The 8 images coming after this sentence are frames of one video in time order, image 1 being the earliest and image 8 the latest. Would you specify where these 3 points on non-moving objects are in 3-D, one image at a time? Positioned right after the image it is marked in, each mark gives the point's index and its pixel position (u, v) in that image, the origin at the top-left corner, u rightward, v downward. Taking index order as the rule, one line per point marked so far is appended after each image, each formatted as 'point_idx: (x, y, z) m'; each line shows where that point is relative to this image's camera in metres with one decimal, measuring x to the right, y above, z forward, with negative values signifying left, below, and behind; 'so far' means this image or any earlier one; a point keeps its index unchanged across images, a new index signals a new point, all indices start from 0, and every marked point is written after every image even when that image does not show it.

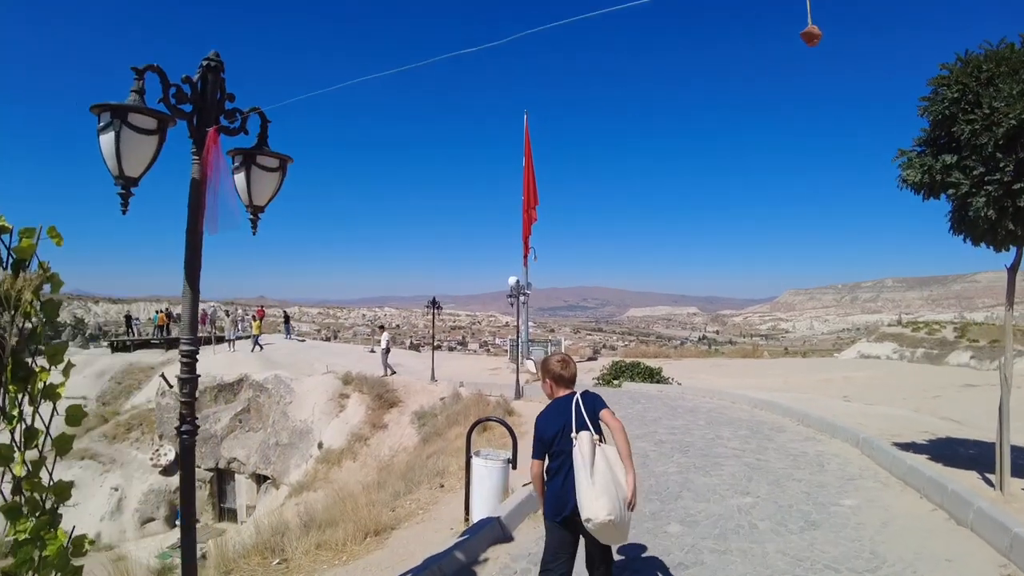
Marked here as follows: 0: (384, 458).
0: (-3.5, -4.7, +17.1) m
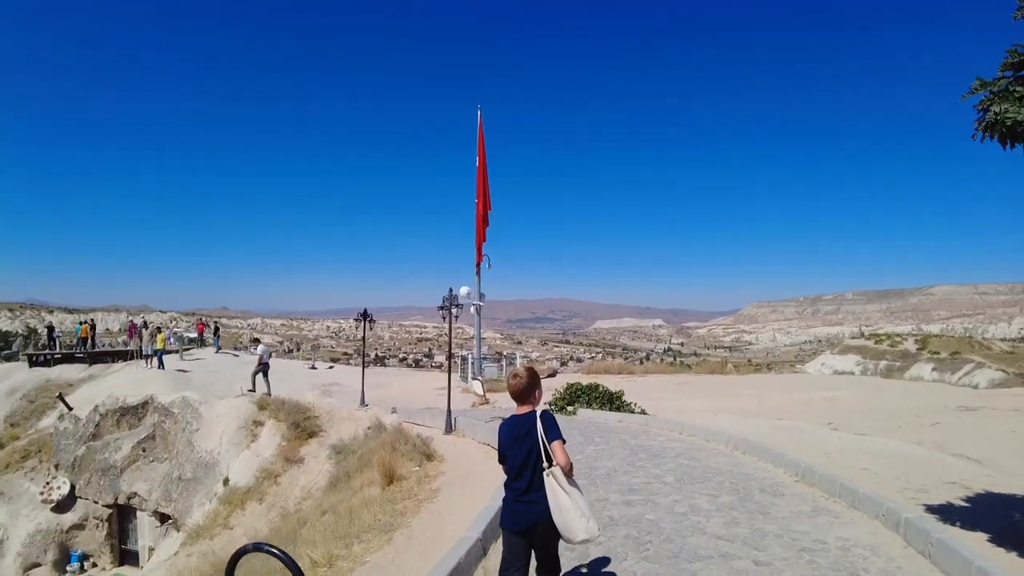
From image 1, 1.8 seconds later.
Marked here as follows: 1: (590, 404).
0: (-5.0, -4.9, +14.2) m
1: (+1.8, -2.9, +14.8) m
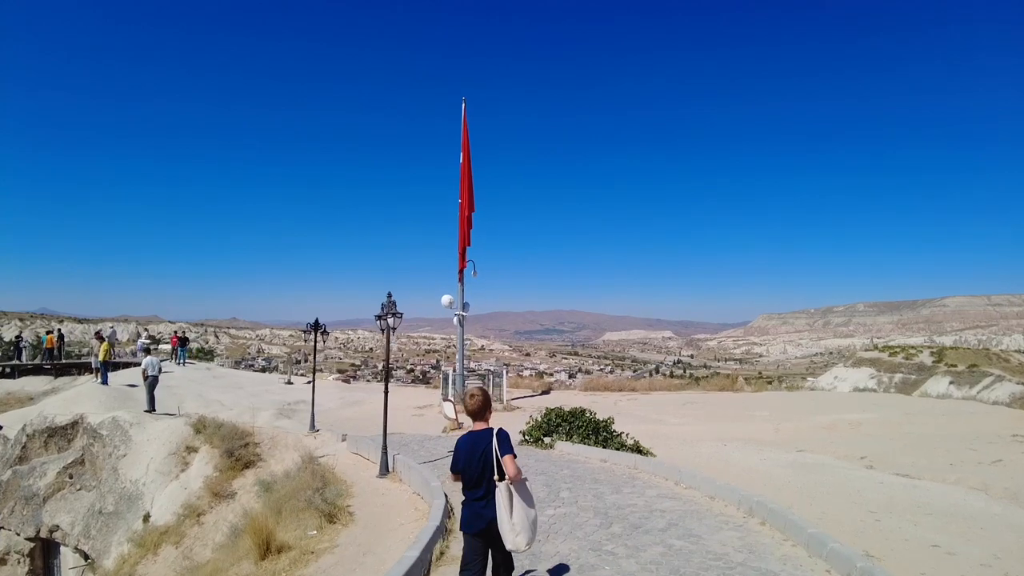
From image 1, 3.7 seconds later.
0: (-5.8, -4.9, +11.7) m
1: (+1.1, -2.9, +12.2) m
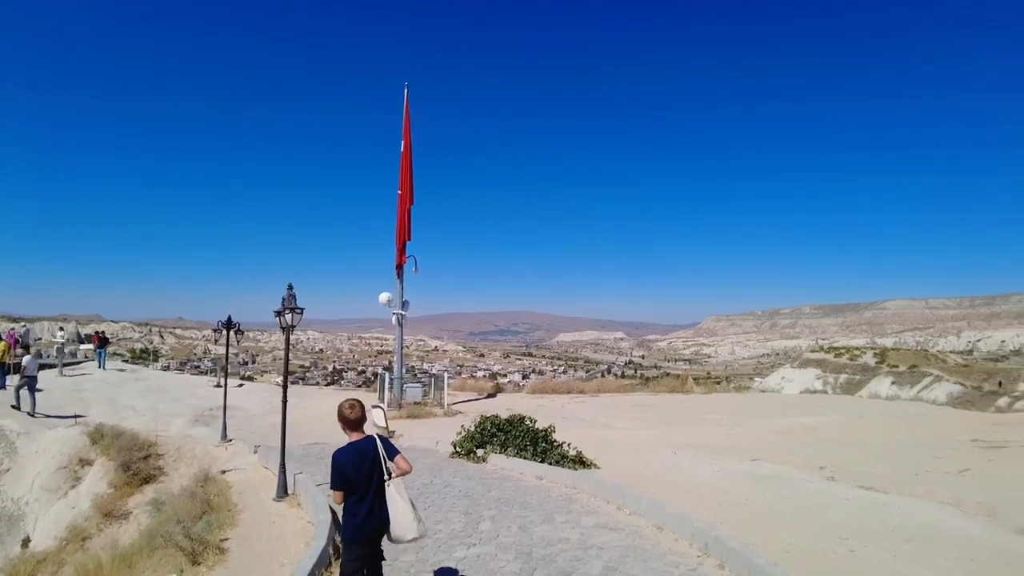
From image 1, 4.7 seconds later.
0: (-6.9, -4.8, +10.0) m
1: (-0.1, -2.8, +11.0) m
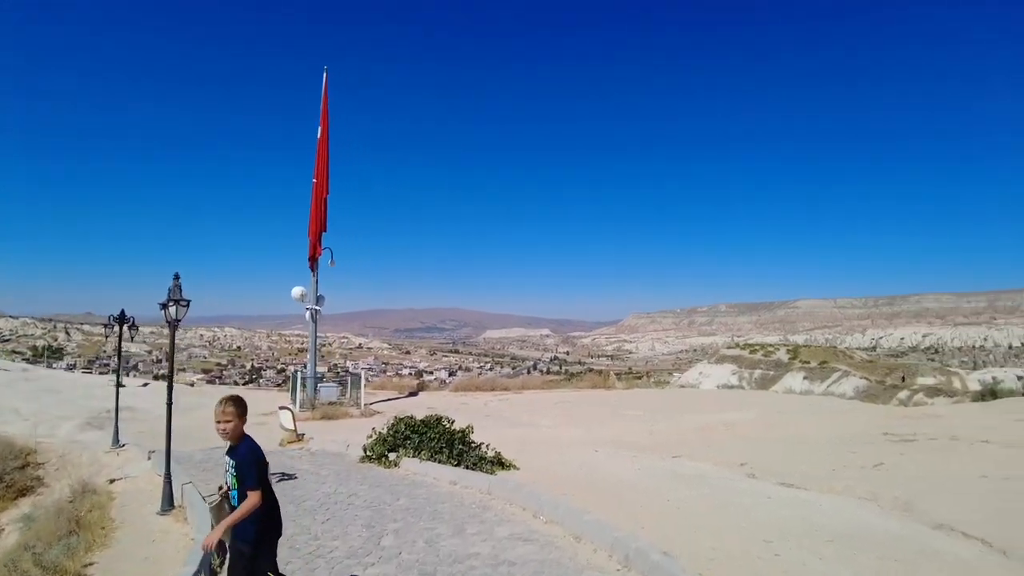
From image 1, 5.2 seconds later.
0: (-8.2, -4.6, +8.5) m
1: (-1.5, -2.7, +10.2) m
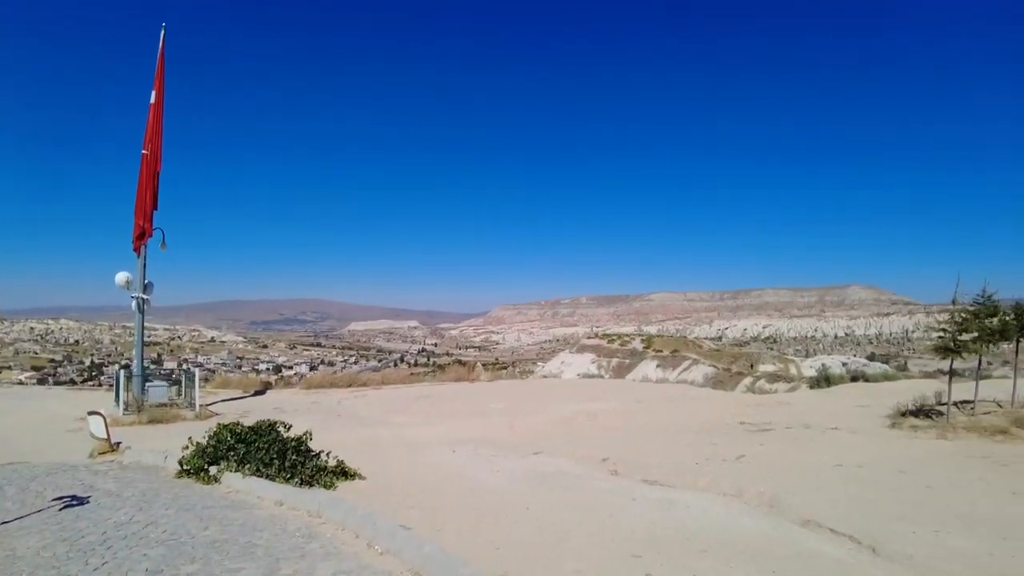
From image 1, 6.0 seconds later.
0: (-9.9, -4.3, +5.5) m
1: (-3.7, -2.4, +8.6) m
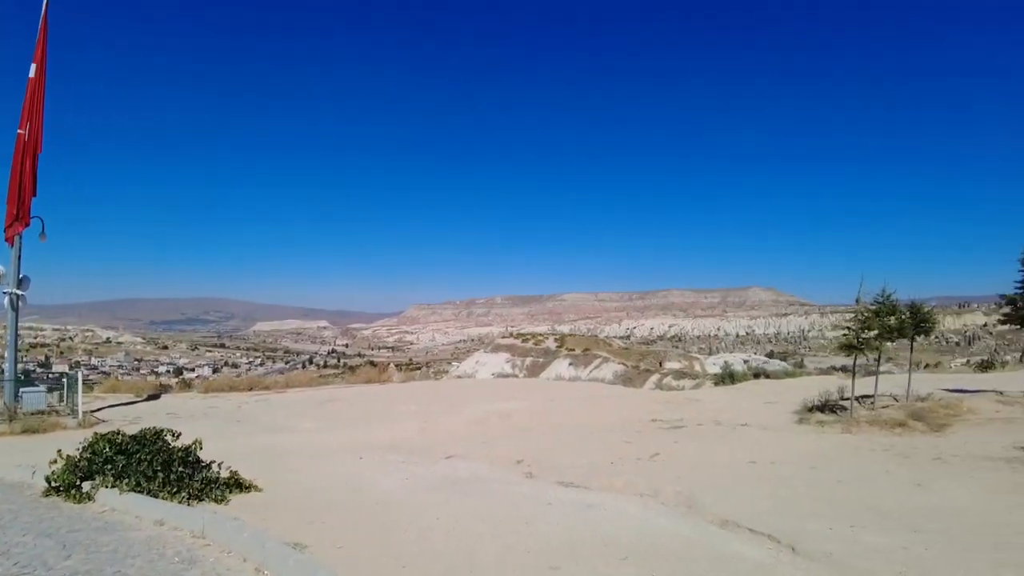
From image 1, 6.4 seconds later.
0: (-10.5, -4.2, +3.7) m
1: (-4.8, -2.4, +7.6) m
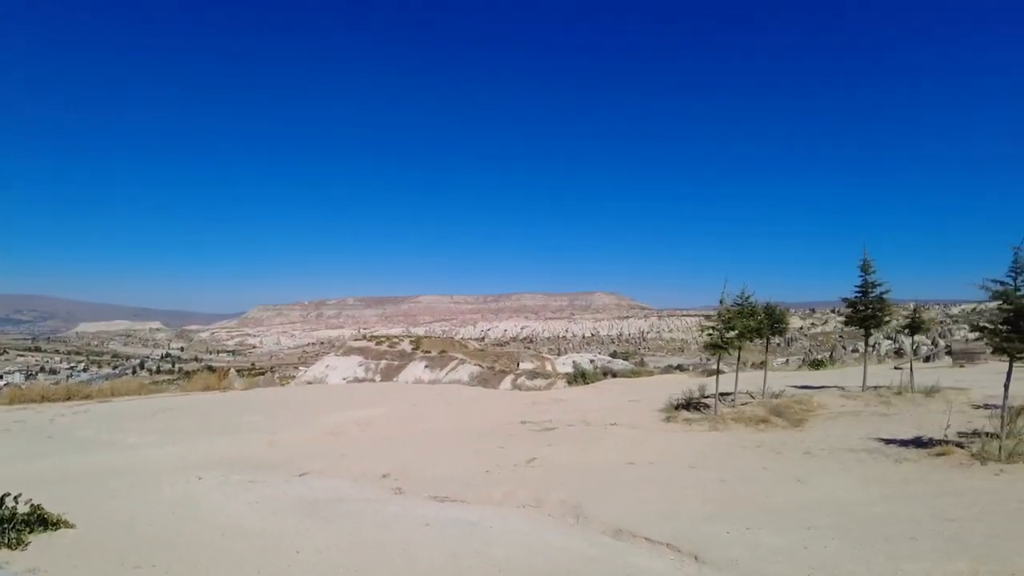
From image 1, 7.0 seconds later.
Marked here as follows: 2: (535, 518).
0: (-10.7, -4.0, +0.6) m
1: (-6.0, -2.3, +5.7) m
2: (+0.3, -2.5, +6.9) m
